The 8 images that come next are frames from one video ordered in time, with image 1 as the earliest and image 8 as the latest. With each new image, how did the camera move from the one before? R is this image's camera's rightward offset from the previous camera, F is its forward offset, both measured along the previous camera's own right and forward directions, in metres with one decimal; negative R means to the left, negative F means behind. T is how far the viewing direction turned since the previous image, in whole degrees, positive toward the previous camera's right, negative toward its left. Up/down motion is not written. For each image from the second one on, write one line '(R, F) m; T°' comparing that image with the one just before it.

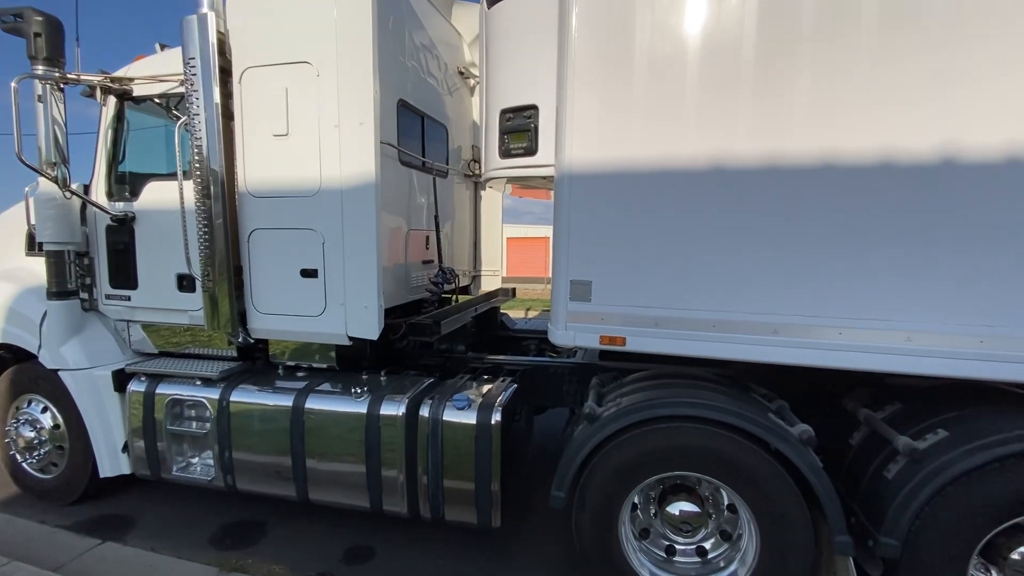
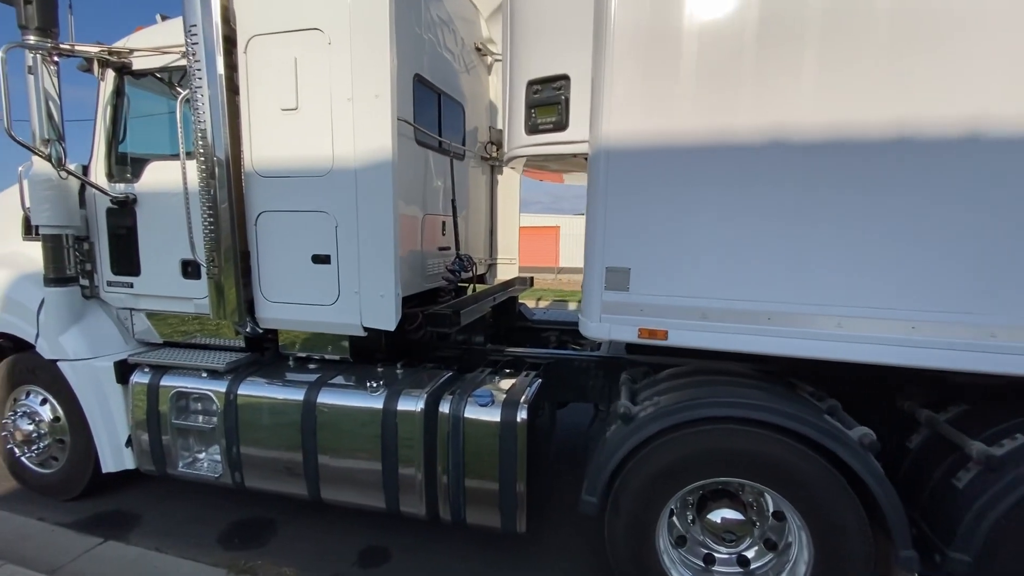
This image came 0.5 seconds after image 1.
(-0.1, +0.2) m; -1°
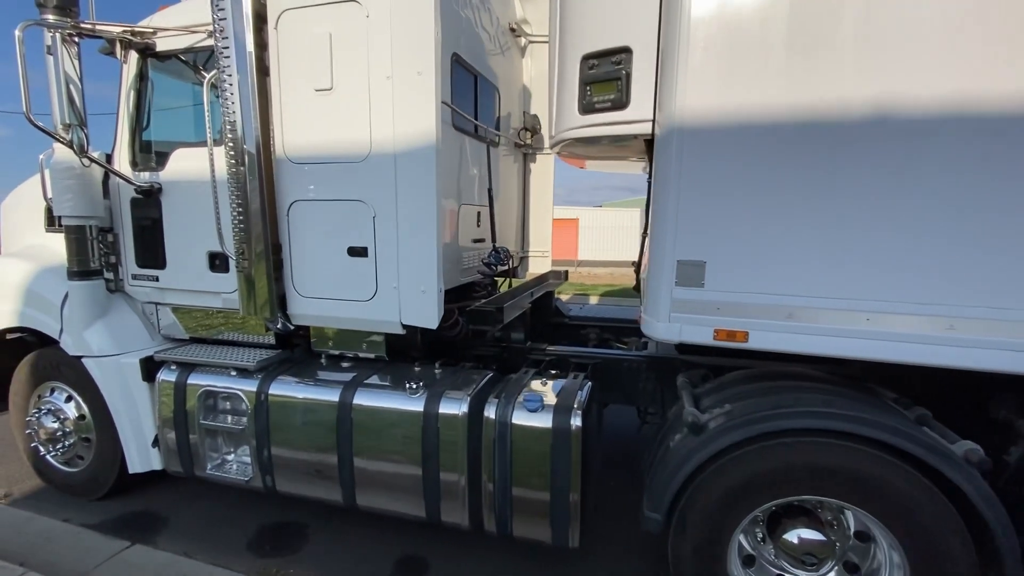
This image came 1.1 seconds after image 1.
(-0.2, +0.2) m; -2°
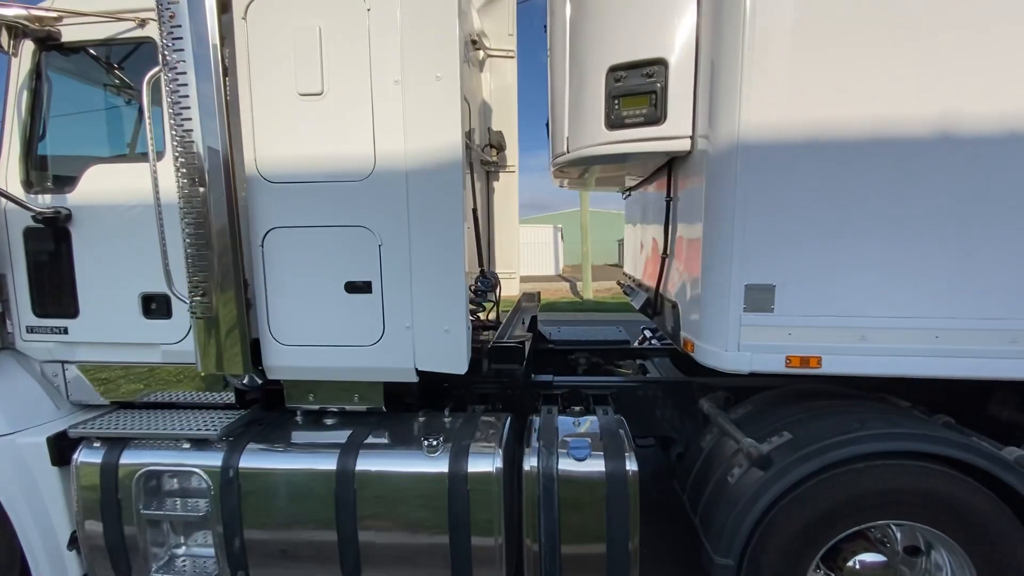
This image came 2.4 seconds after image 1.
(-0.5, +0.3) m; +11°
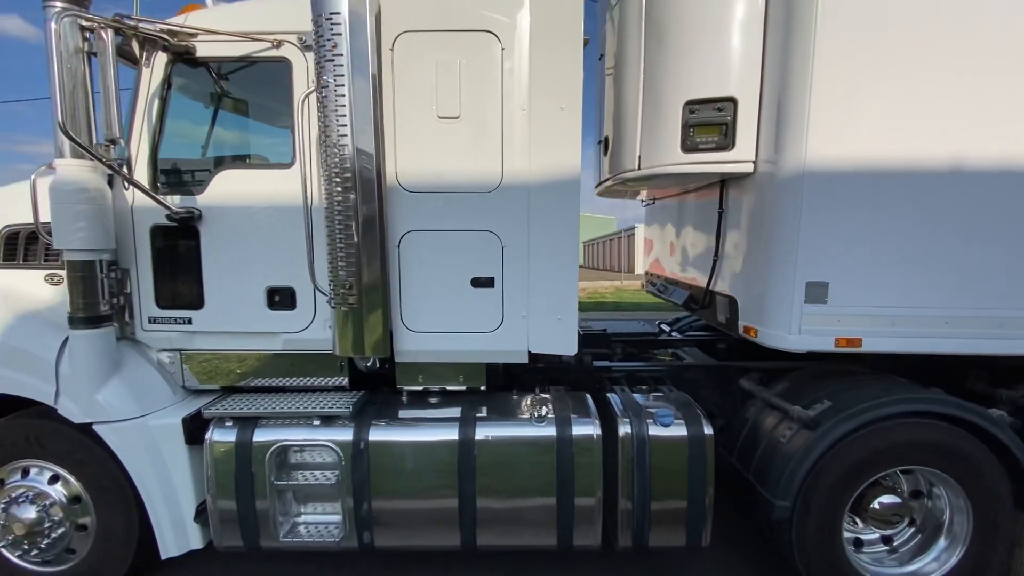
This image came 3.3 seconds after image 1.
(-0.7, -0.3) m; +5°
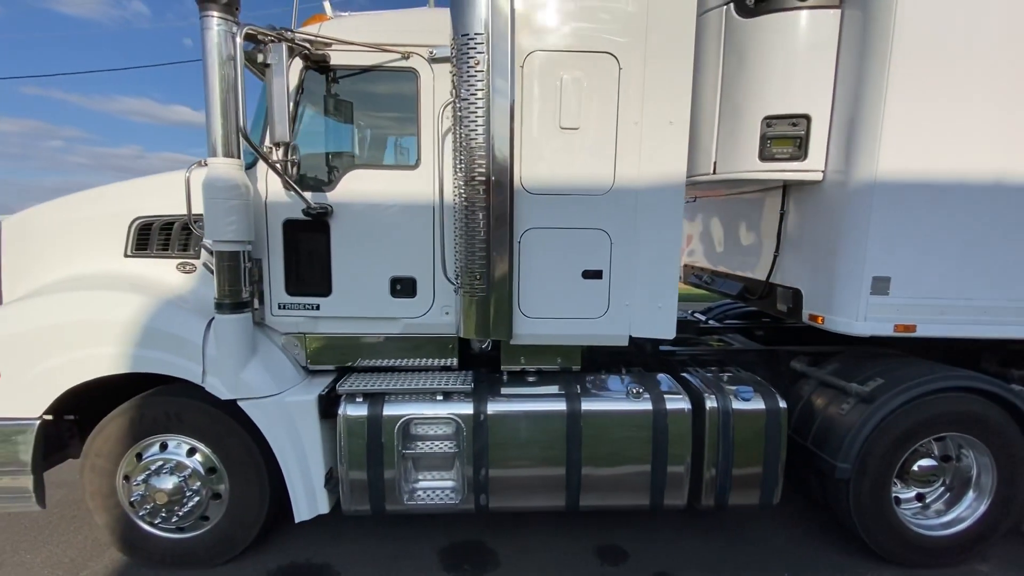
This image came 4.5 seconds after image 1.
(-0.7, -0.3) m; +3°
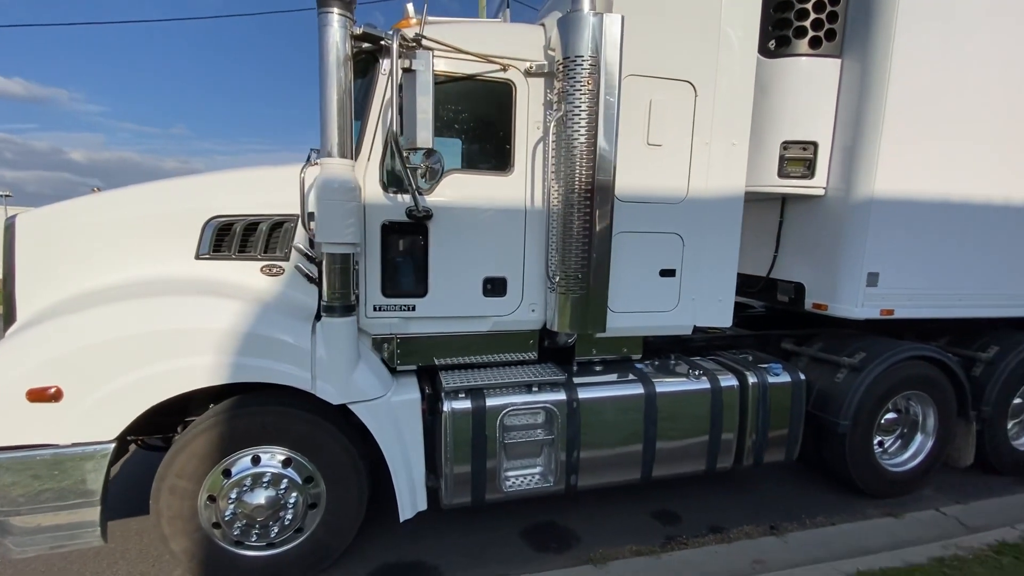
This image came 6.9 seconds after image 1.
(-1.2, -0.1) m; +13°
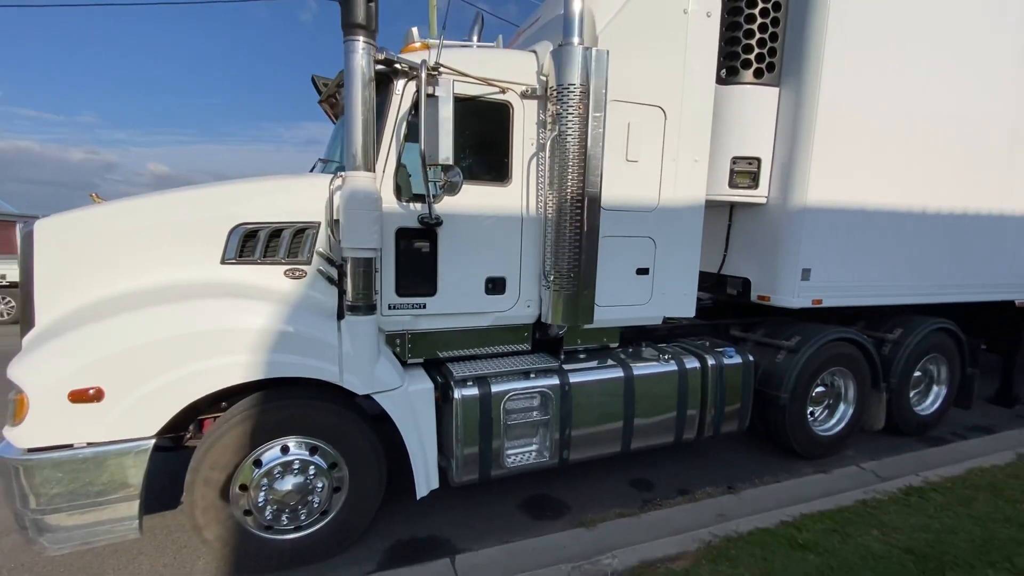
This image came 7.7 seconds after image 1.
(-0.4, -0.3) m; +7°
